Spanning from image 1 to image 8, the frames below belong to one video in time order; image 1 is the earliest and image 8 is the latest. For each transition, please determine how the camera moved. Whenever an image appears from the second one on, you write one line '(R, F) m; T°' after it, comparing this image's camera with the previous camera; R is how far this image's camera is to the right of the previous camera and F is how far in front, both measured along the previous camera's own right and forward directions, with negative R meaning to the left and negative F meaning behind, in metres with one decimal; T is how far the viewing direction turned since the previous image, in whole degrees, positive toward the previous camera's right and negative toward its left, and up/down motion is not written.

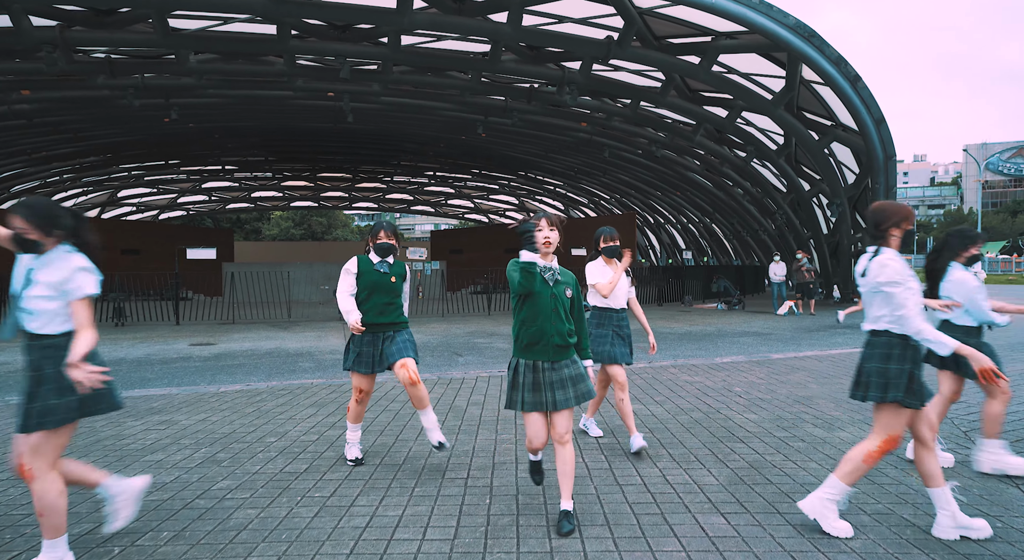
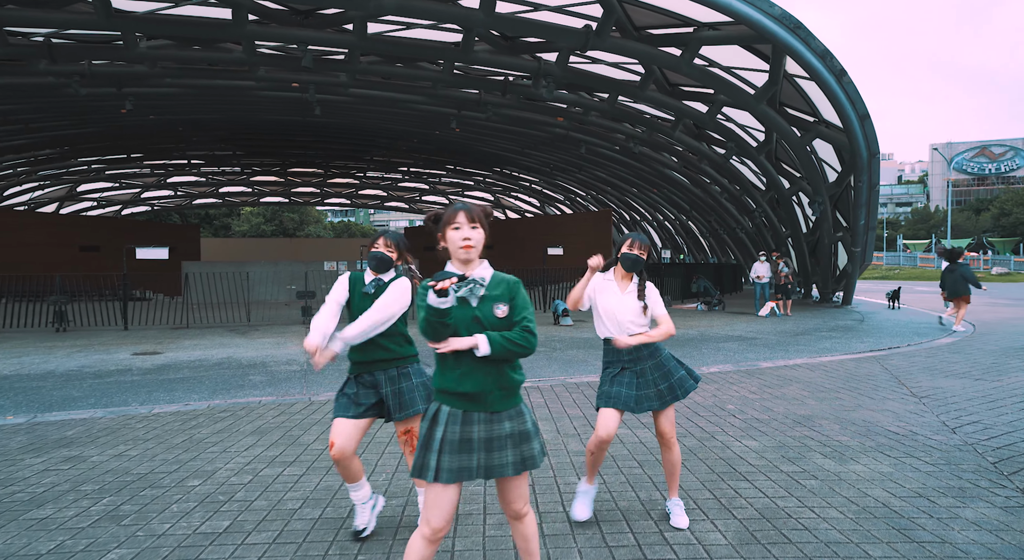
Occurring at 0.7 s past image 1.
(+0.1, +0.8) m; +2°
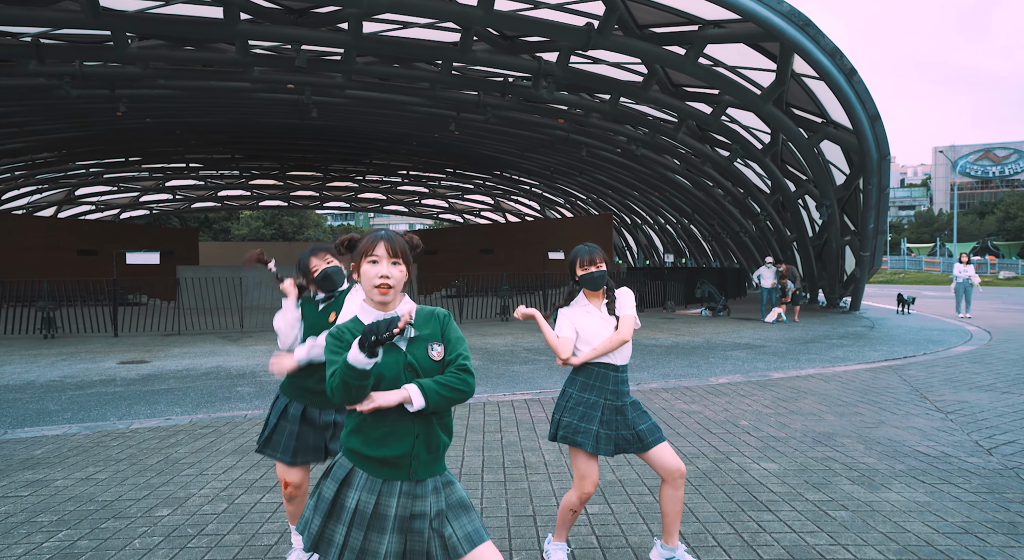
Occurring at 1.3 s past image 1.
(0.0, +0.4) m; 0°
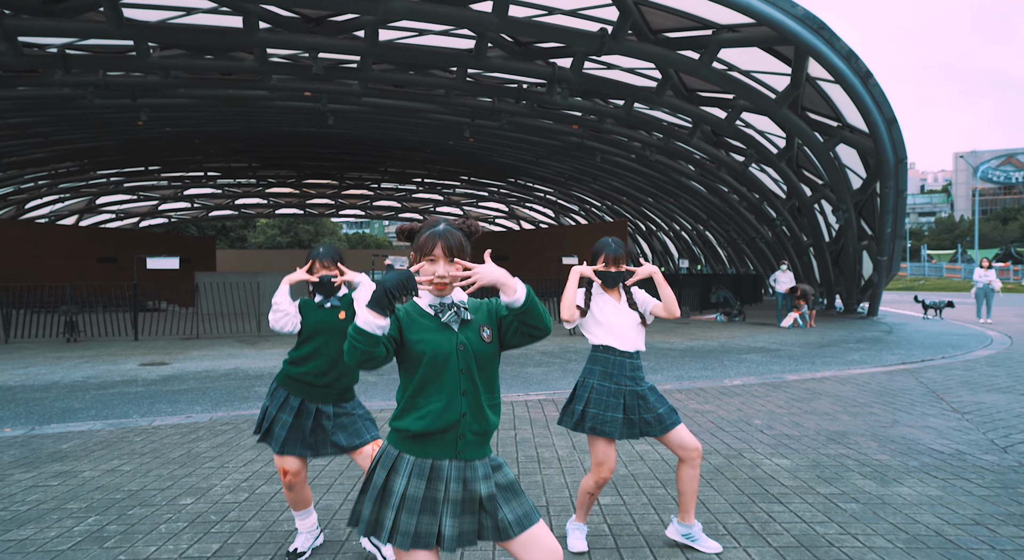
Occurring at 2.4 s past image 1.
(0.0, -0.1) m; -1°
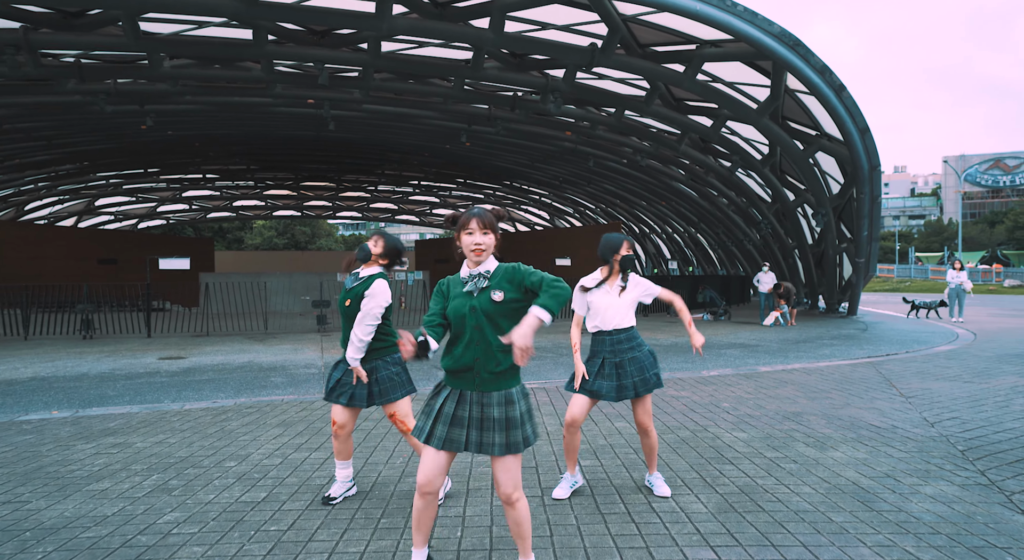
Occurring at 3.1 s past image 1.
(0.0, -0.8) m; 0°
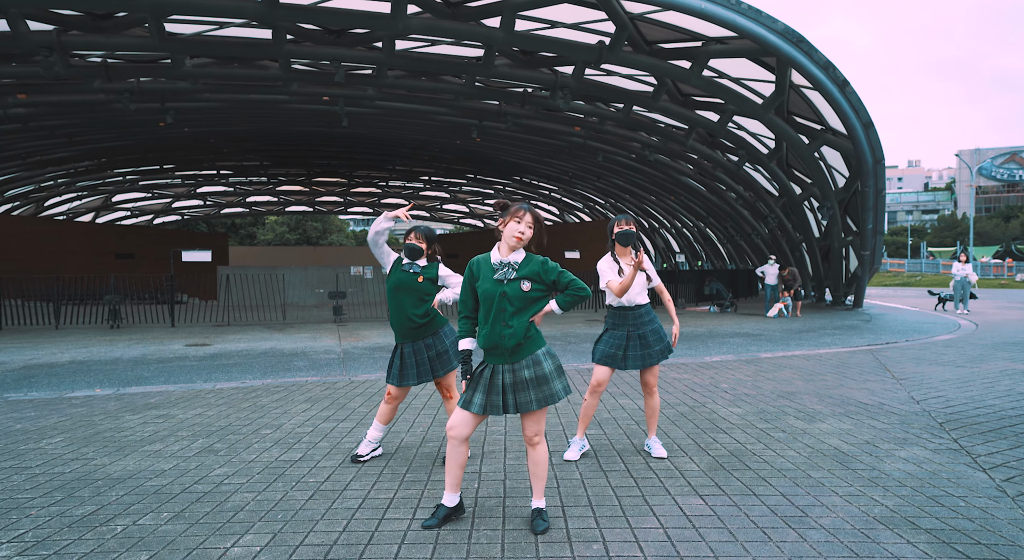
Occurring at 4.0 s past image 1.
(0.0, -0.4) m; -1°
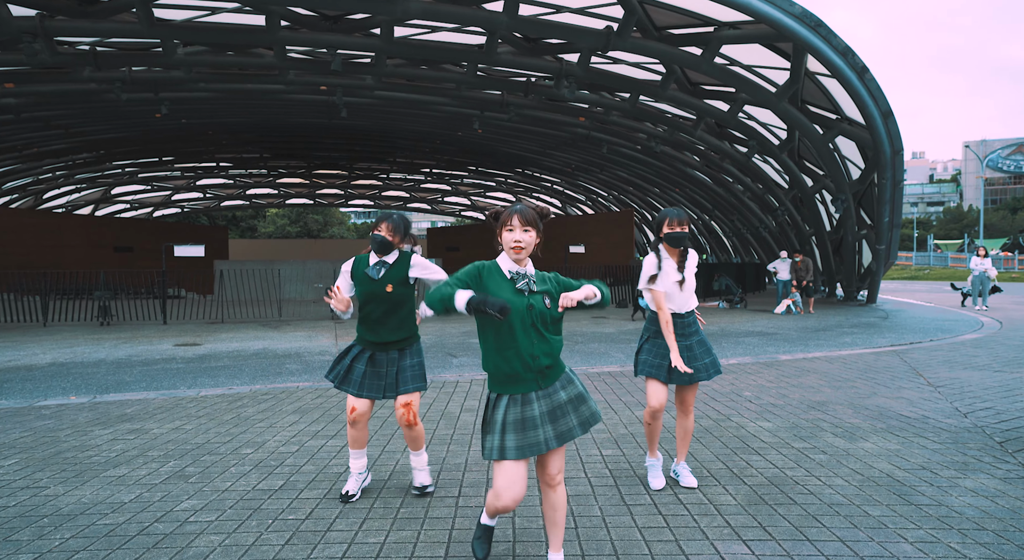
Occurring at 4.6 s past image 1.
(-0.1, +0.6) m; 0°
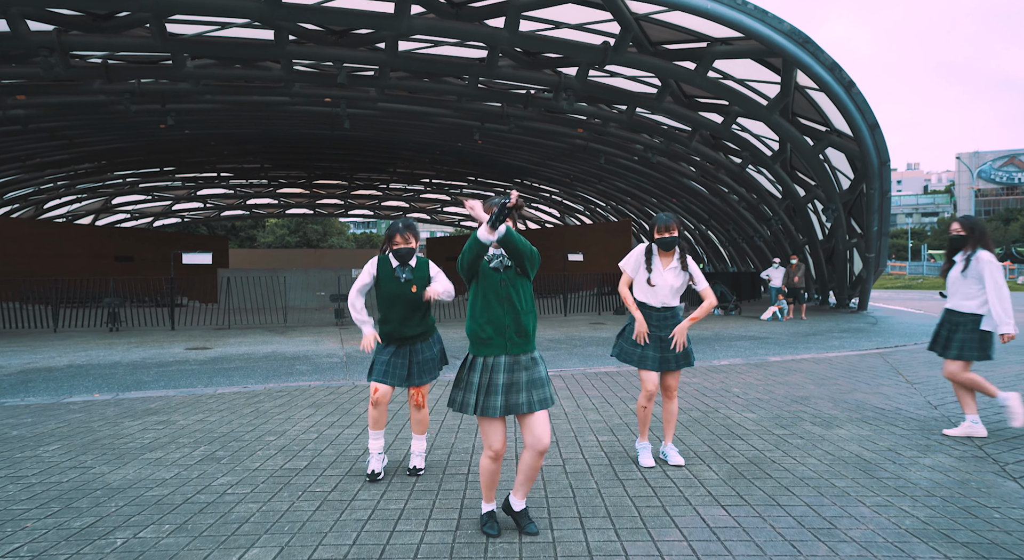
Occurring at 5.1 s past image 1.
(-0.1, -0.4) m; 0°
